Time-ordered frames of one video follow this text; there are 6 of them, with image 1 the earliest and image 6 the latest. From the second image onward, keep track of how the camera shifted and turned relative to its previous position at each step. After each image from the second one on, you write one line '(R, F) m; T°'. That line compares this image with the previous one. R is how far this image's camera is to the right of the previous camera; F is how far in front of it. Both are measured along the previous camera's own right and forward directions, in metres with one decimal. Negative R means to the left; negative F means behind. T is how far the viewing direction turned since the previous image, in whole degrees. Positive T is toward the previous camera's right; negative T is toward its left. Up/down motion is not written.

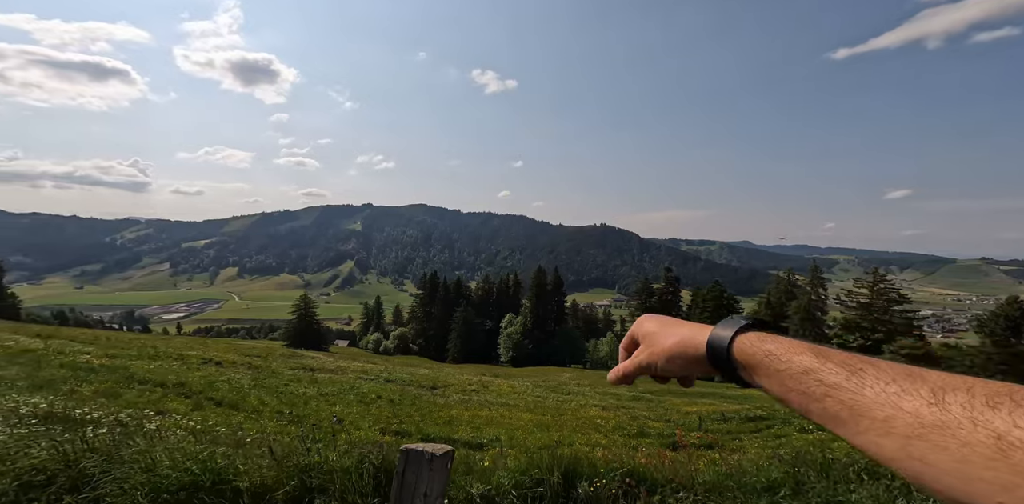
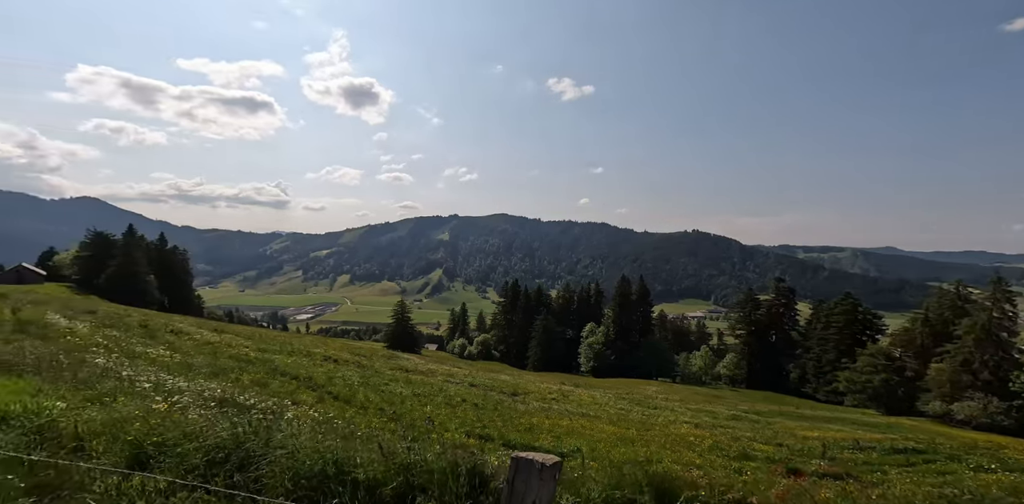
(-0.1, -0.6) m; -8°
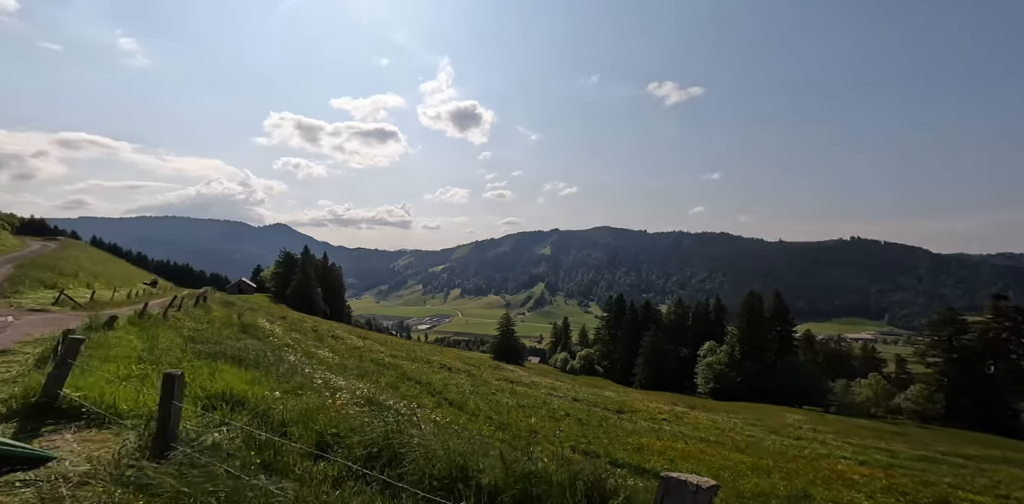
(-0.2, +0.5) m; -10°
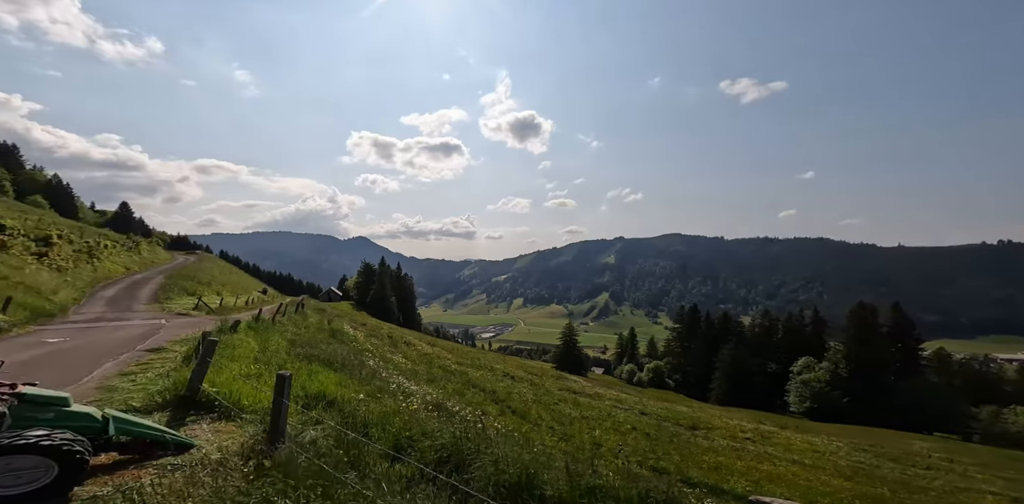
(-0.2, +0.5) m; -6°
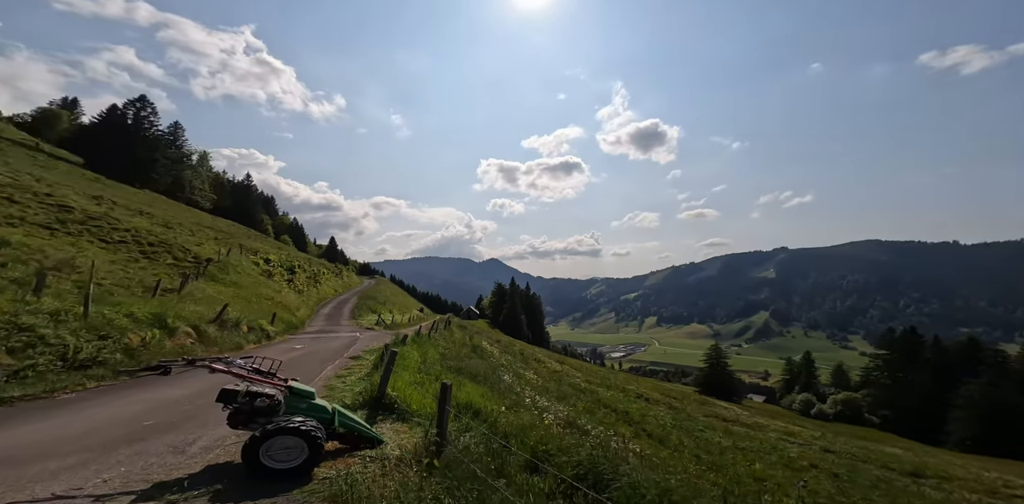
(-1.4, -0.7) m; -13°
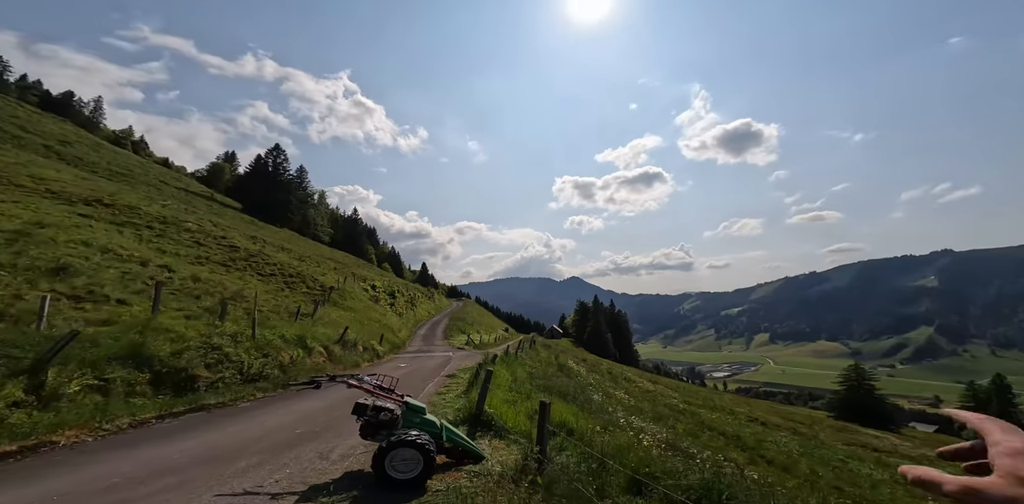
(-2.7, +3.5) m; -8°
